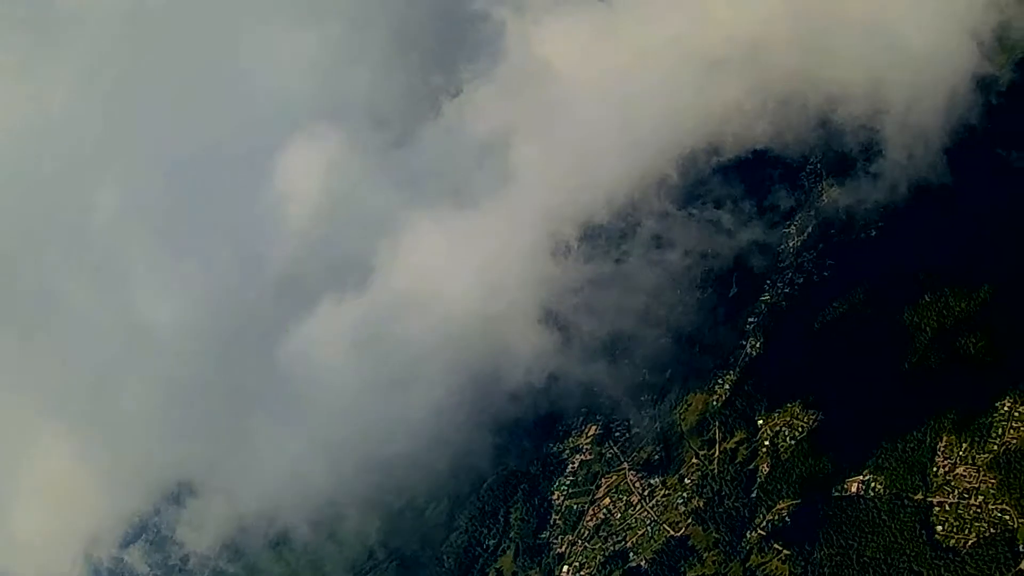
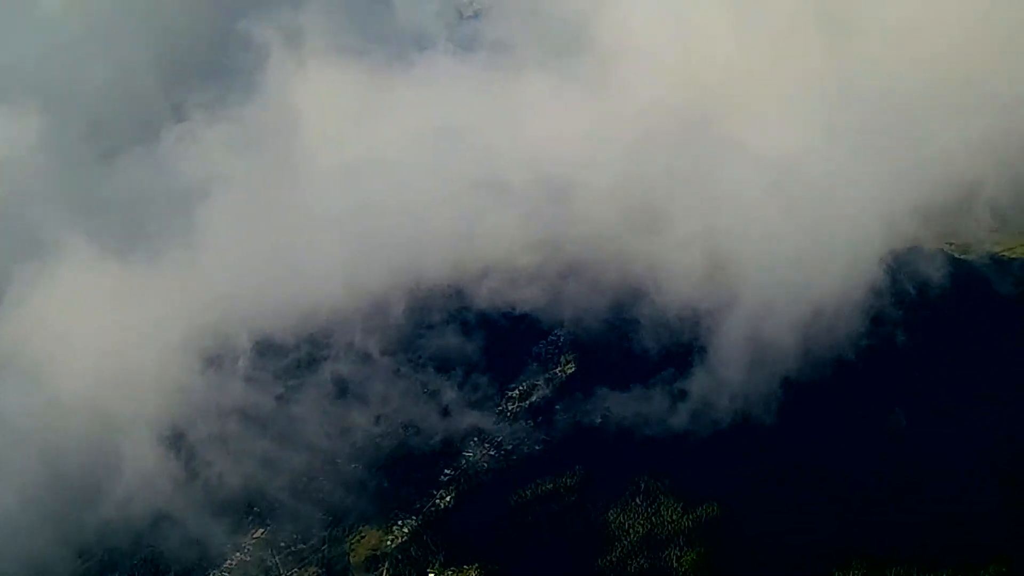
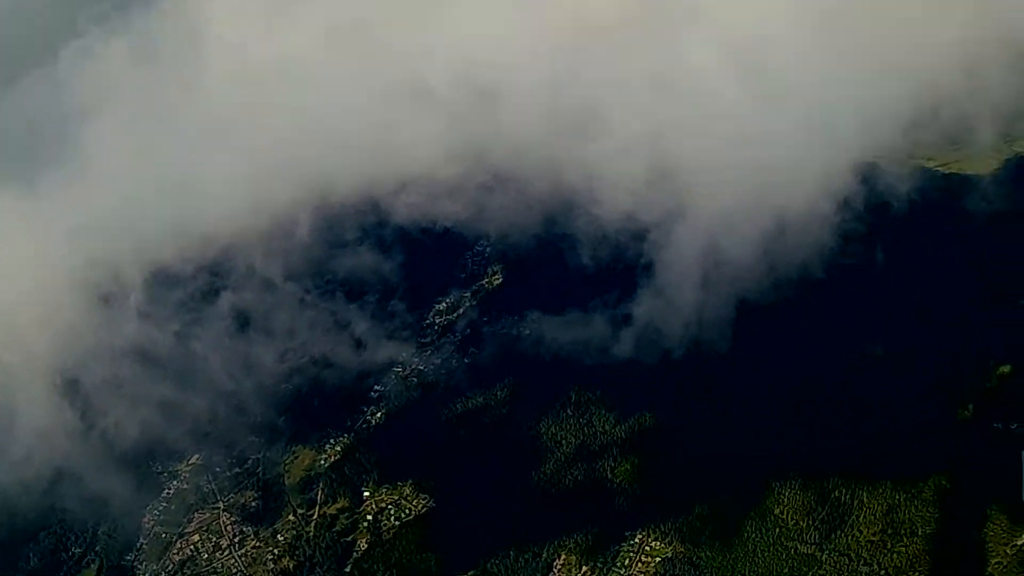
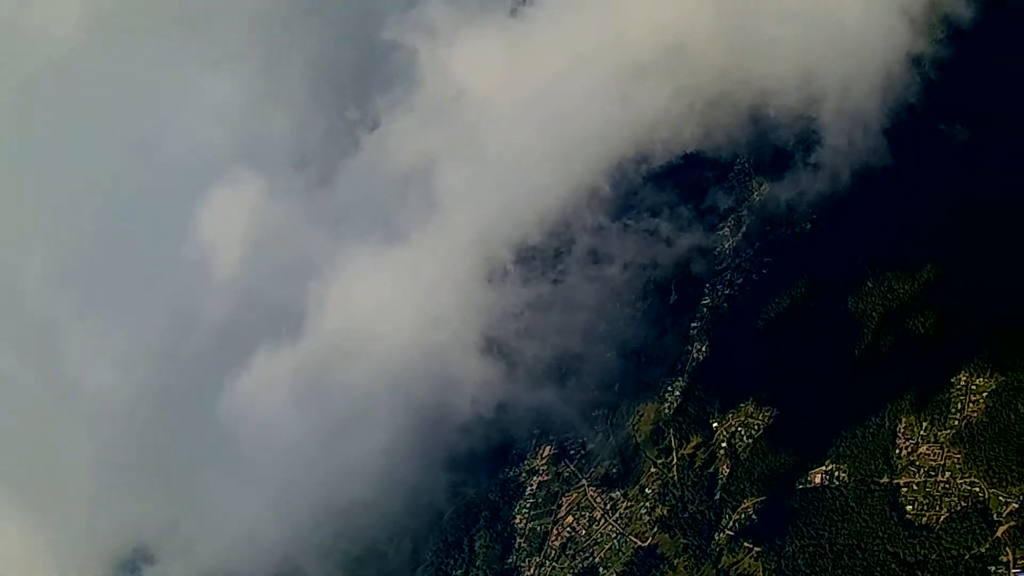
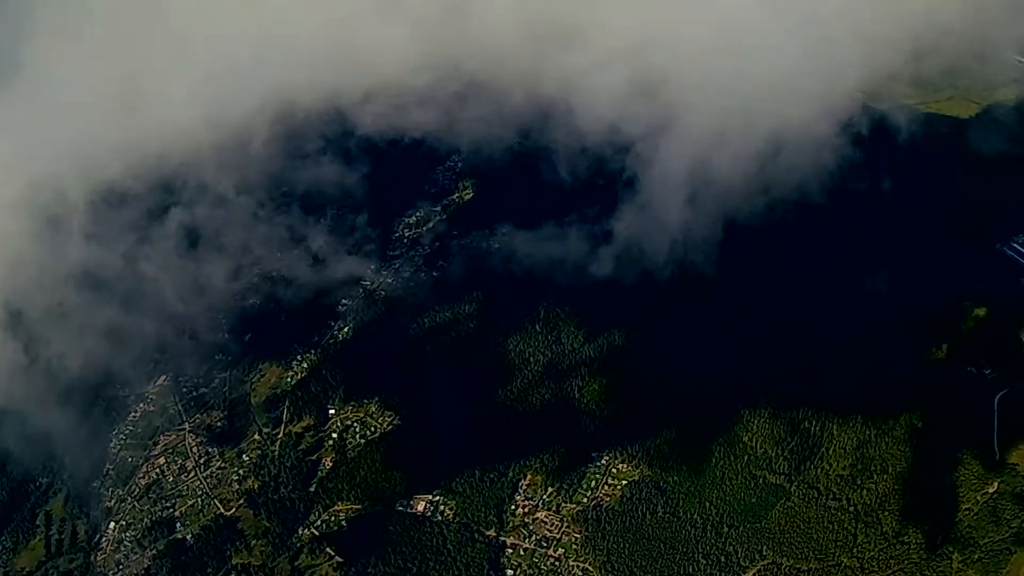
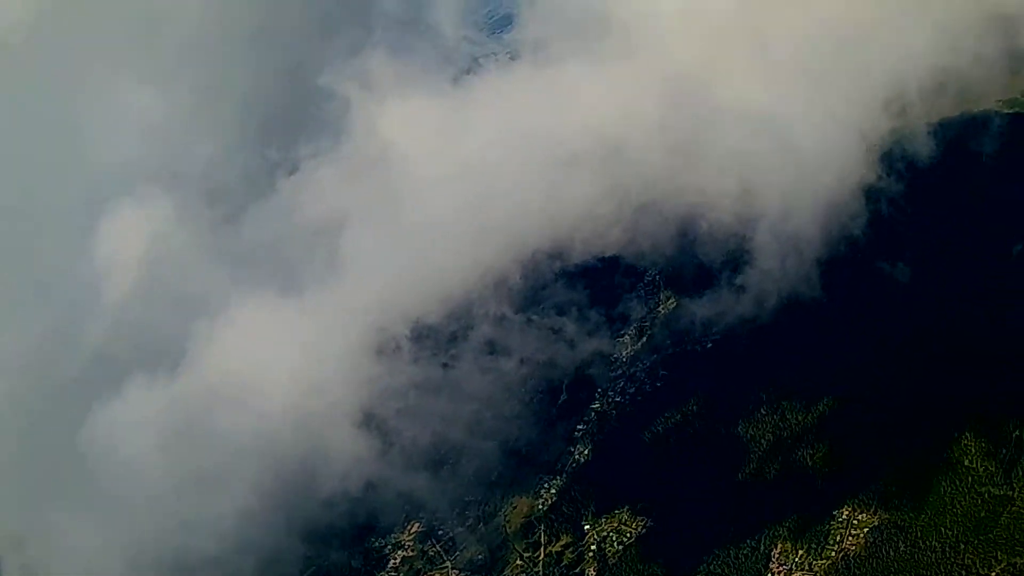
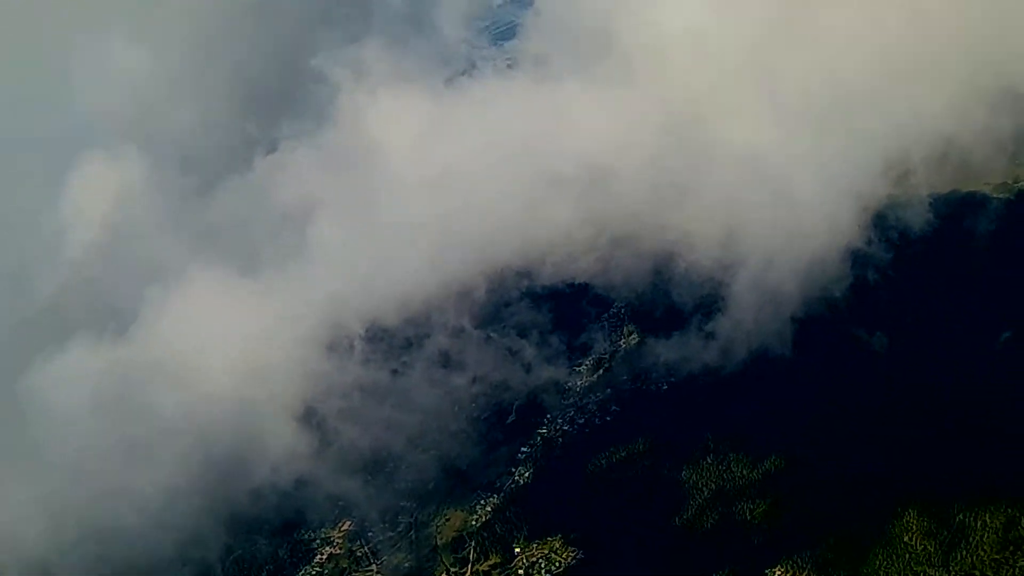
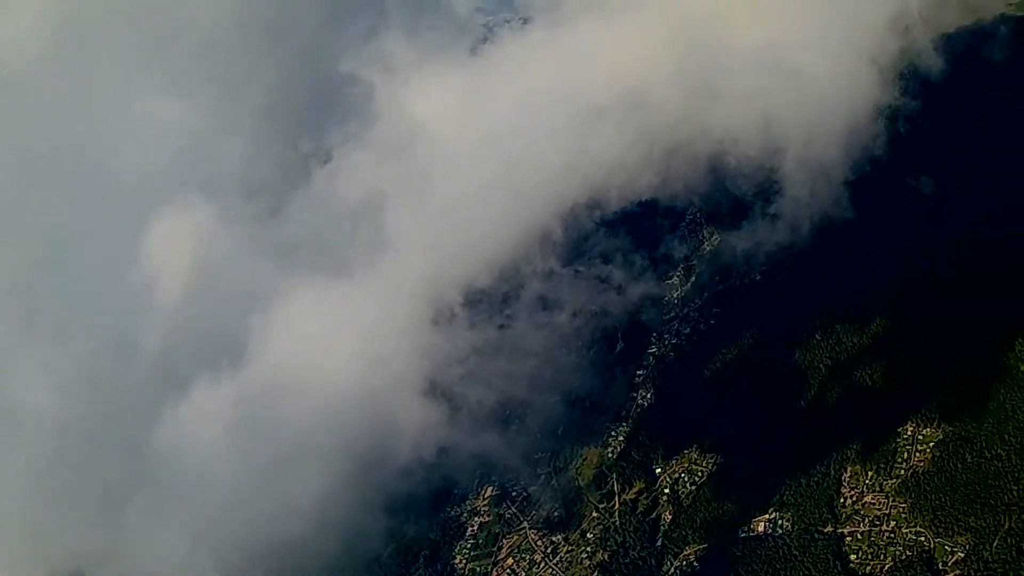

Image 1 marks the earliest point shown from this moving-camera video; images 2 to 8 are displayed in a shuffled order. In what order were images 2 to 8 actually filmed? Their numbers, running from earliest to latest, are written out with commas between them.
4, 8, 6, 7, 2, 3, 5
